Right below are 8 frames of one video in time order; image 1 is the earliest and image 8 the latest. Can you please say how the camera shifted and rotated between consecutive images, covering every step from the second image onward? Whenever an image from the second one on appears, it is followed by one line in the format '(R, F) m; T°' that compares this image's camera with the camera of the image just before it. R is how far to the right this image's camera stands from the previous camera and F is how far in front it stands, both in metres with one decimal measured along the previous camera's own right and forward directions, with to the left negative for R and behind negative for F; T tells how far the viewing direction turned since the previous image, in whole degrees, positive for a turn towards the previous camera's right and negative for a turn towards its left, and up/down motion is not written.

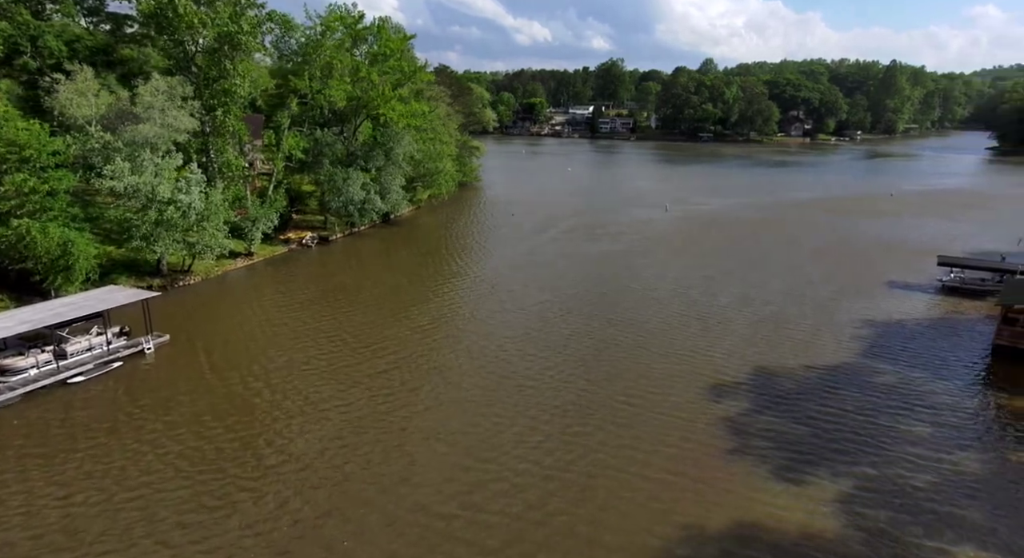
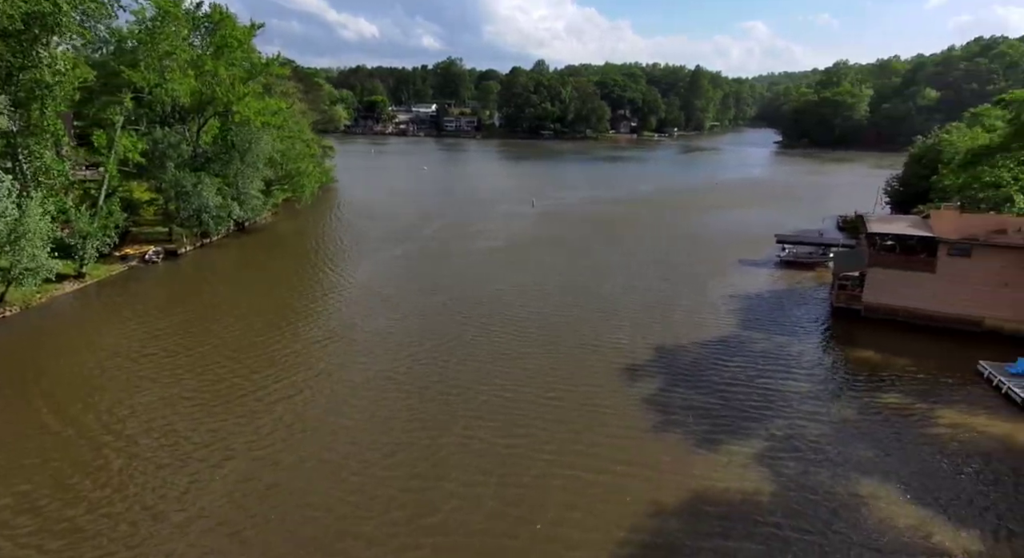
(-2.2, +0.8) m; +14°
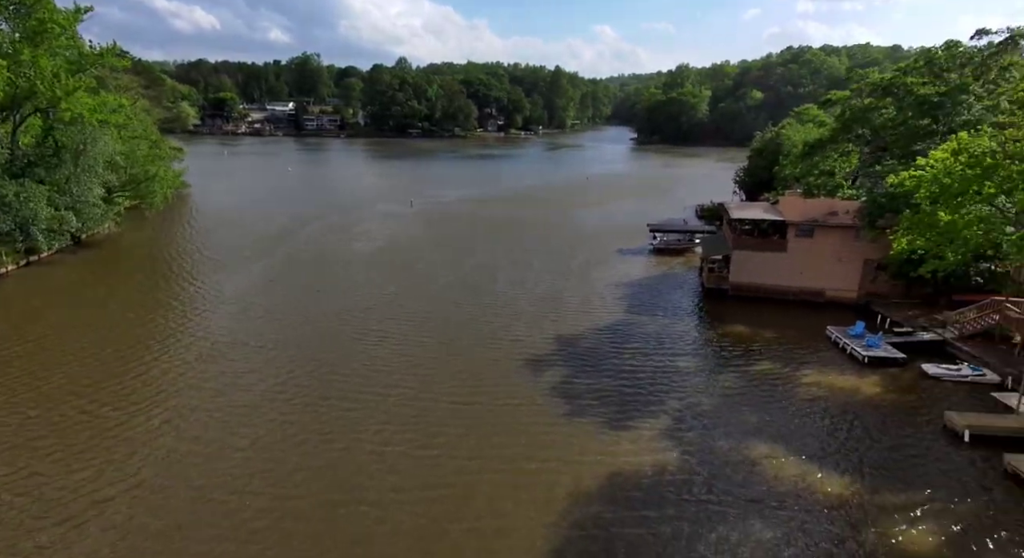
(-0.9, +0.3) m; +12°
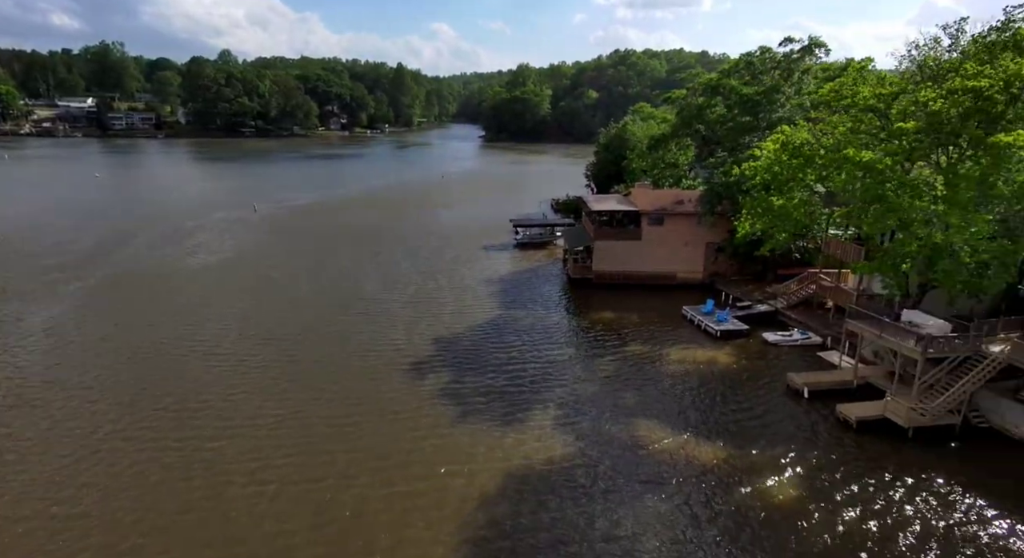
(-0.6, +0.7) m; +14°
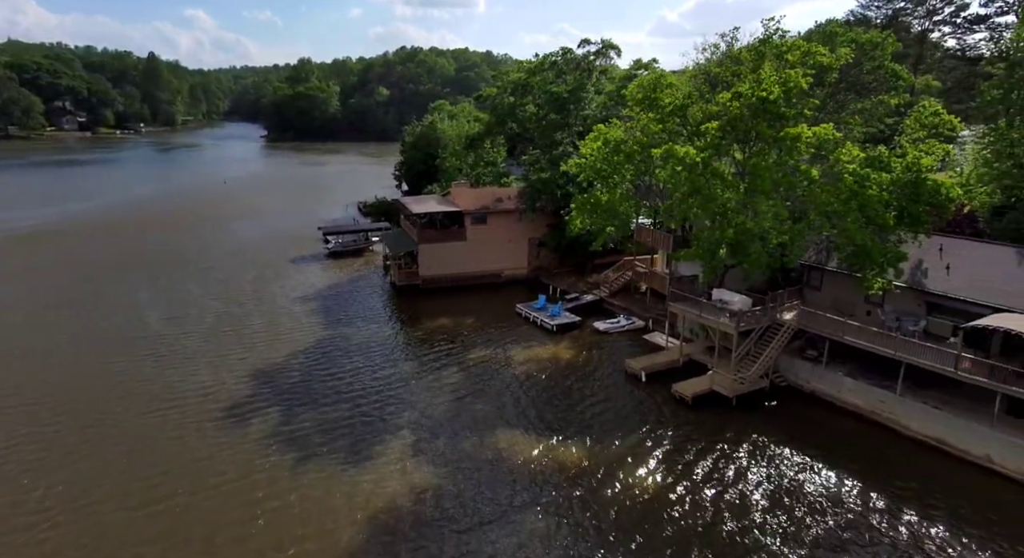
(-0.9, +1.7) m; +19°
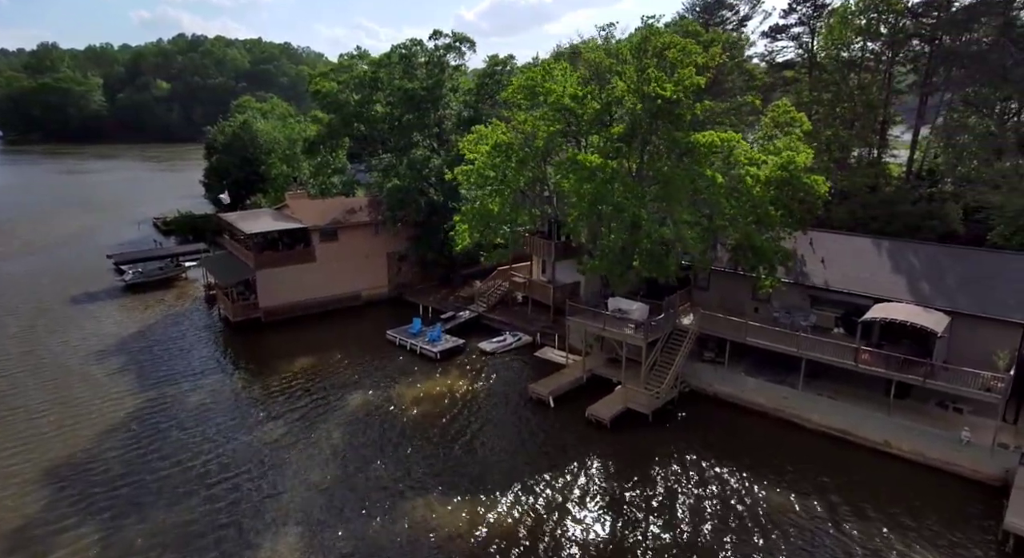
(-2.0, +3.0) m; +18°
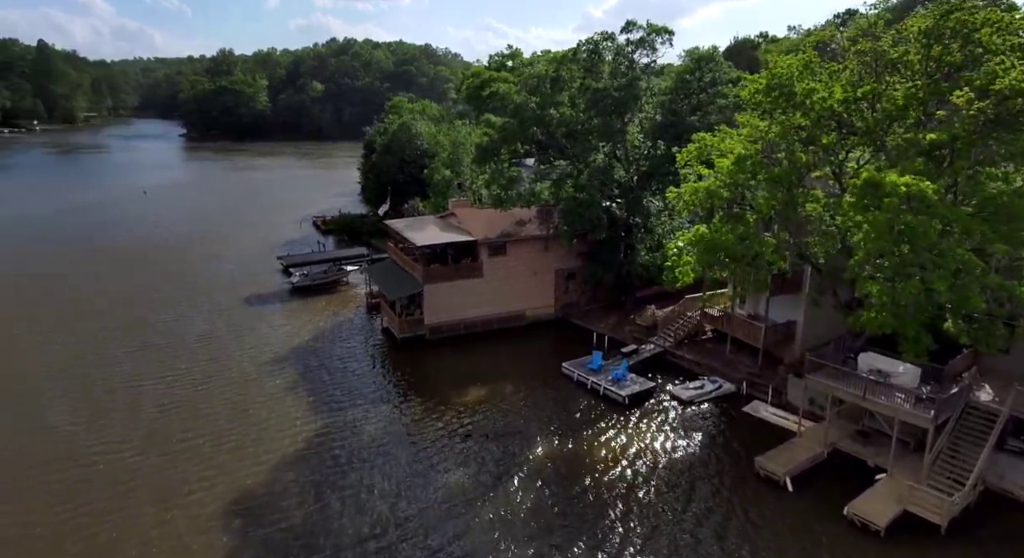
(-3.3, +2.9) m; -12°
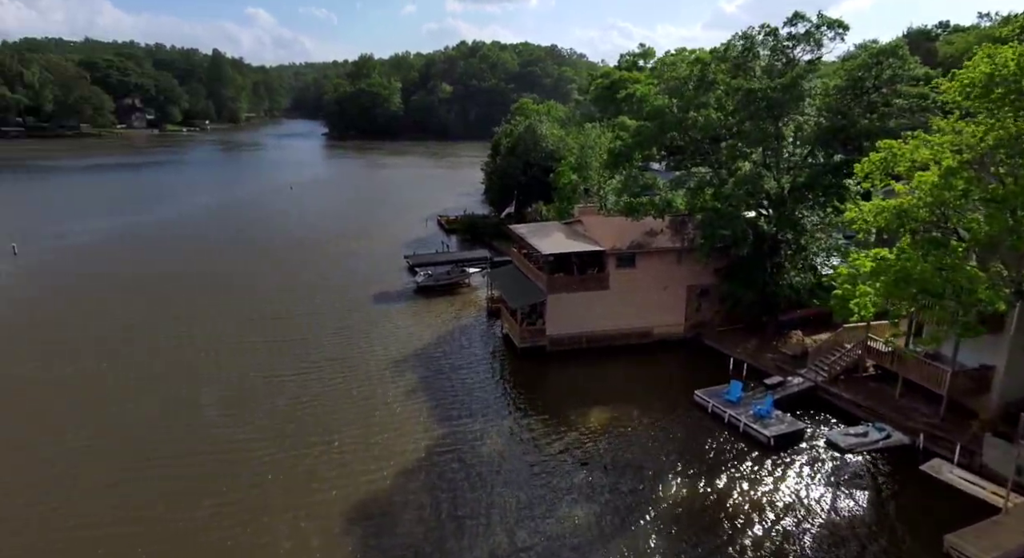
(-0.8, +1.1) m; -11°
